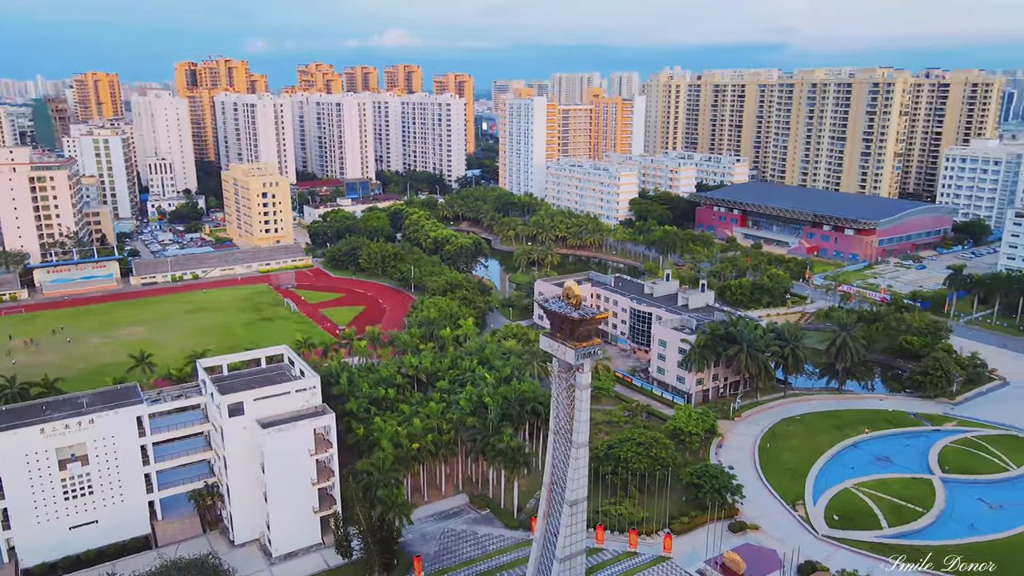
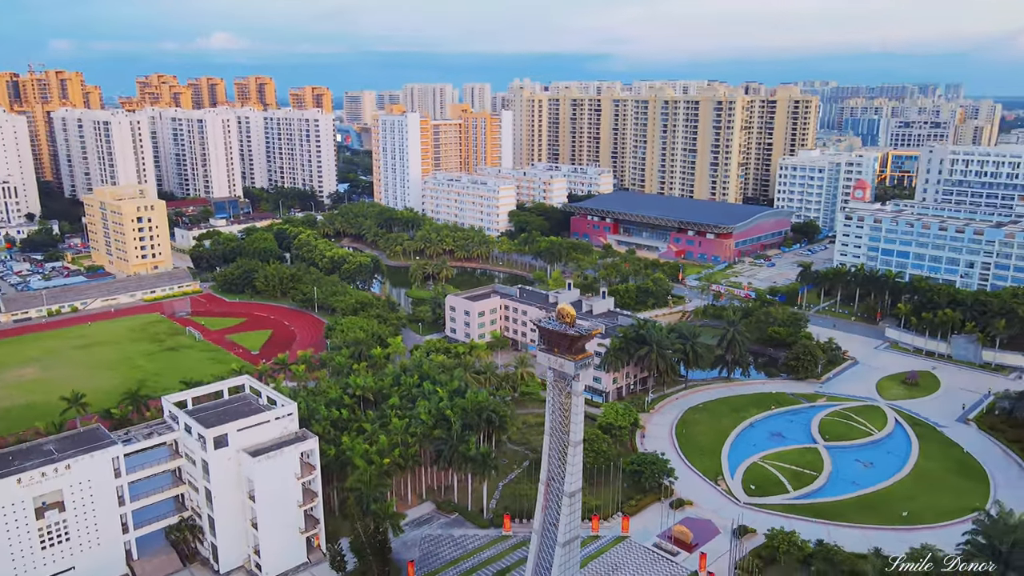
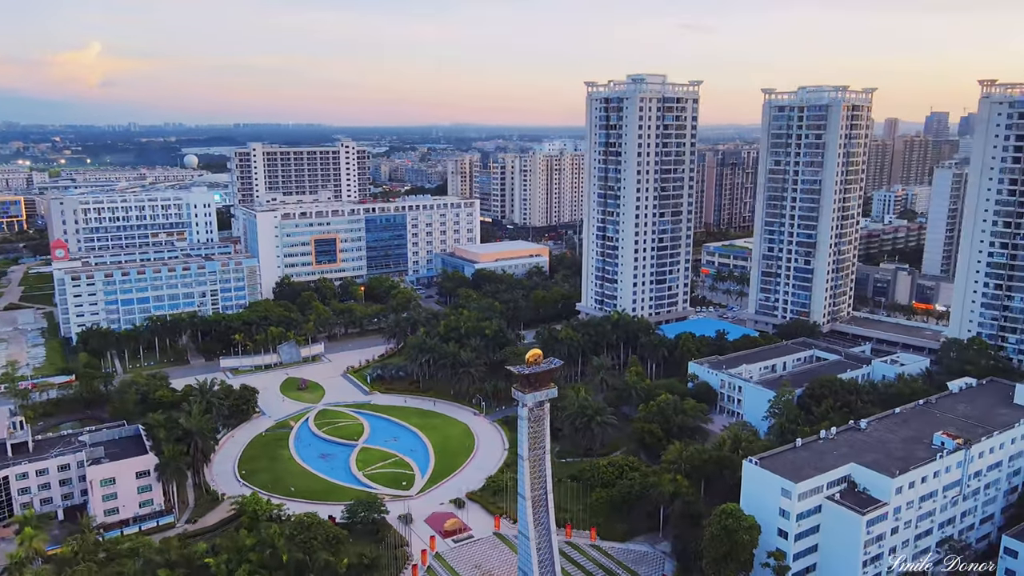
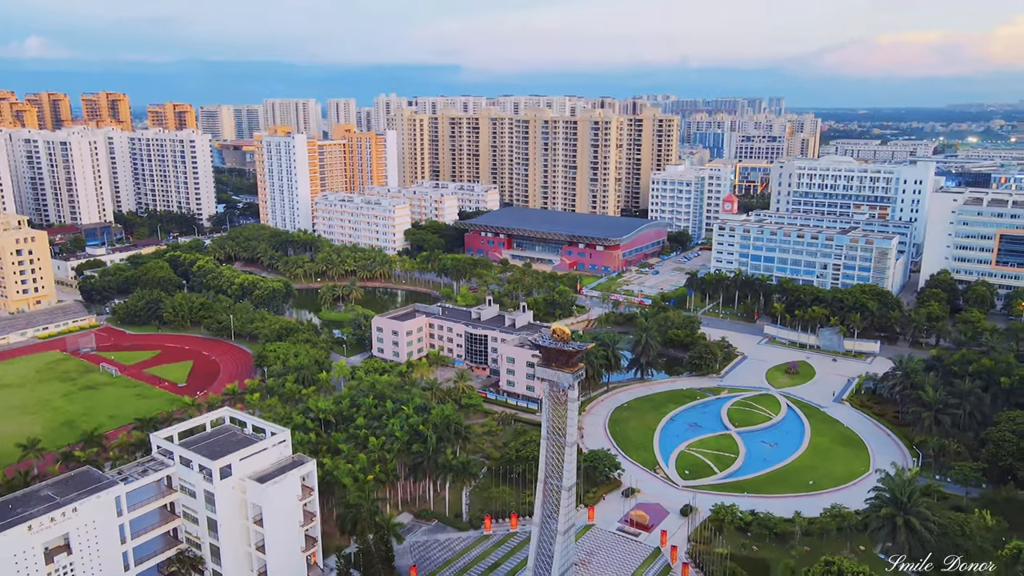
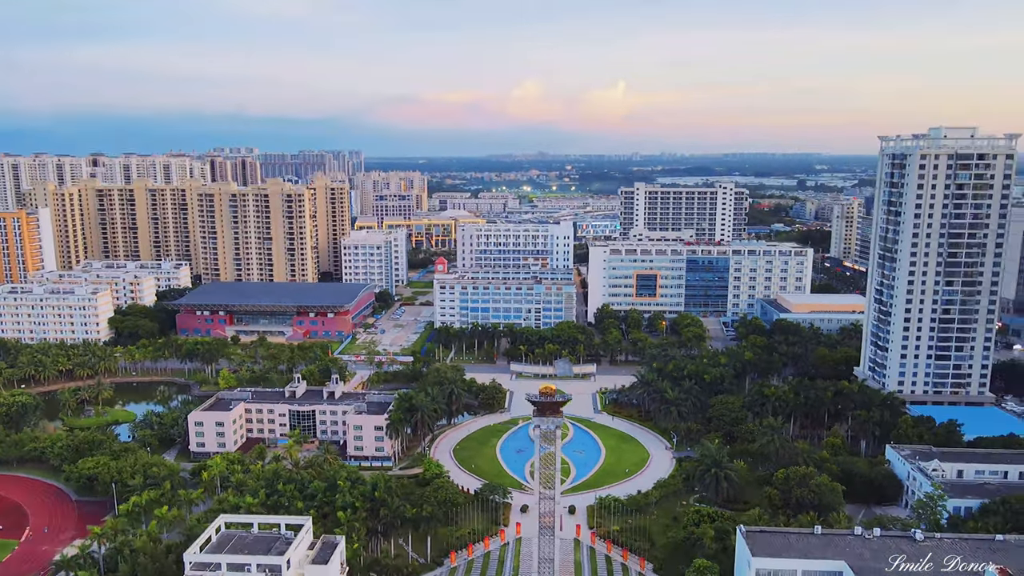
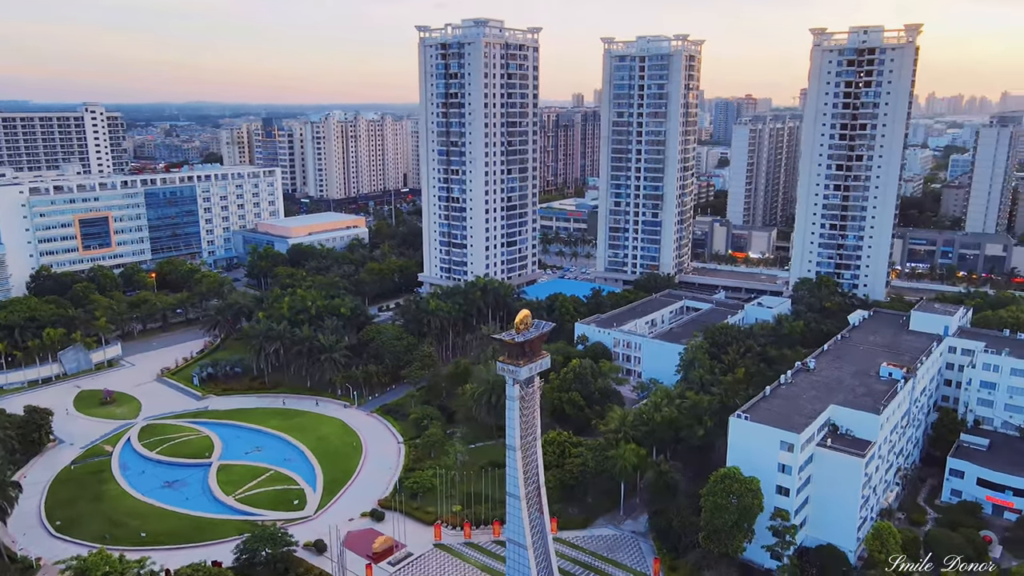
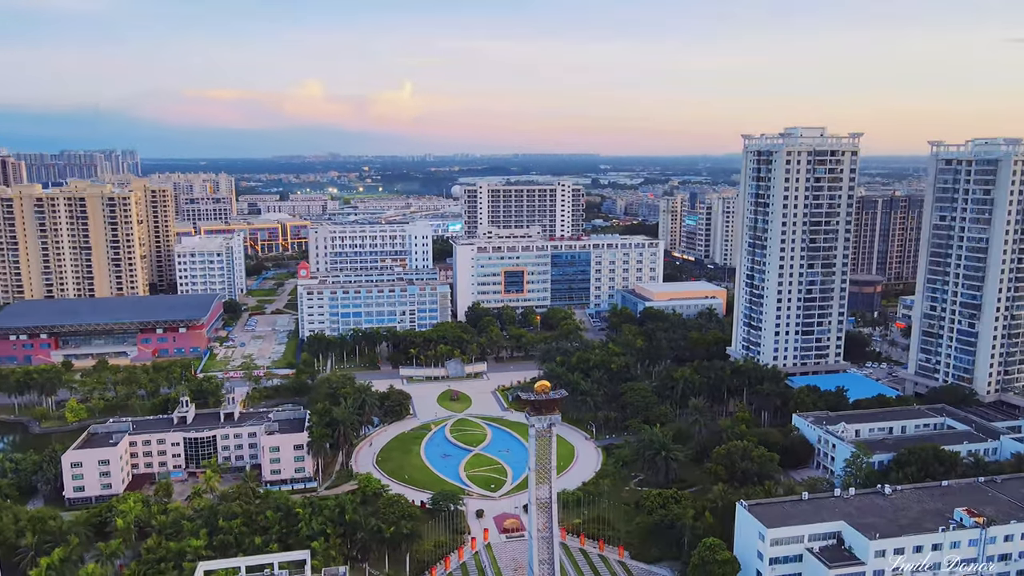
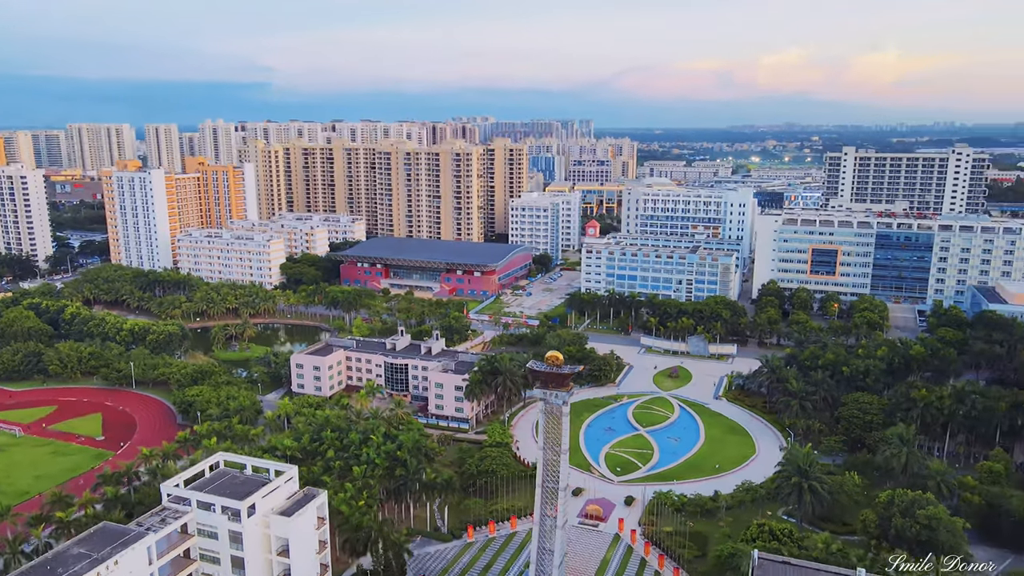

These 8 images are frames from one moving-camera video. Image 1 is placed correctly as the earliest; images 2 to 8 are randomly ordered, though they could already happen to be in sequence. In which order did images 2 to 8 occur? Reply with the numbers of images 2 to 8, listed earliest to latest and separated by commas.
2, 4, 8, 5, 7, 3, 6
